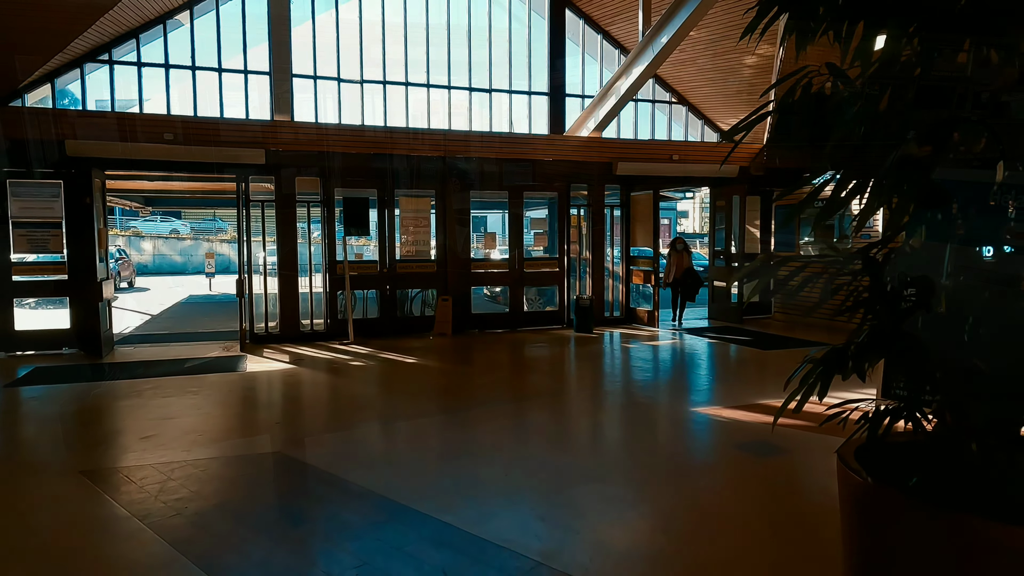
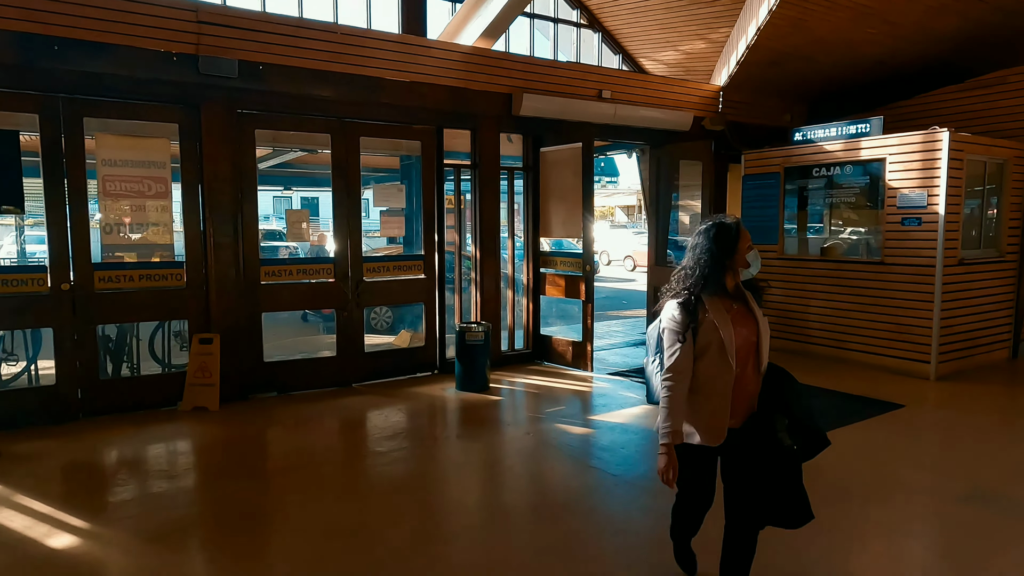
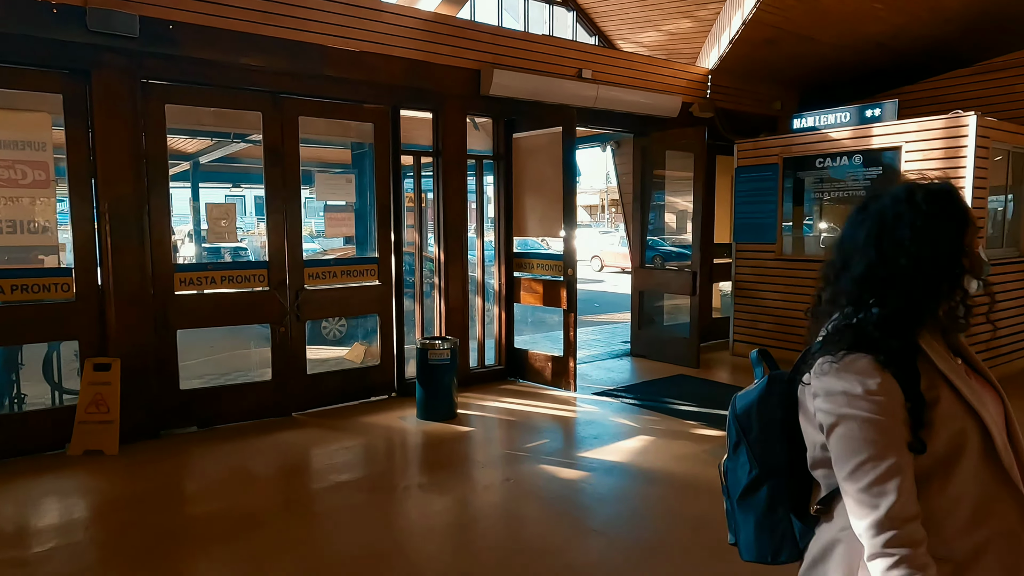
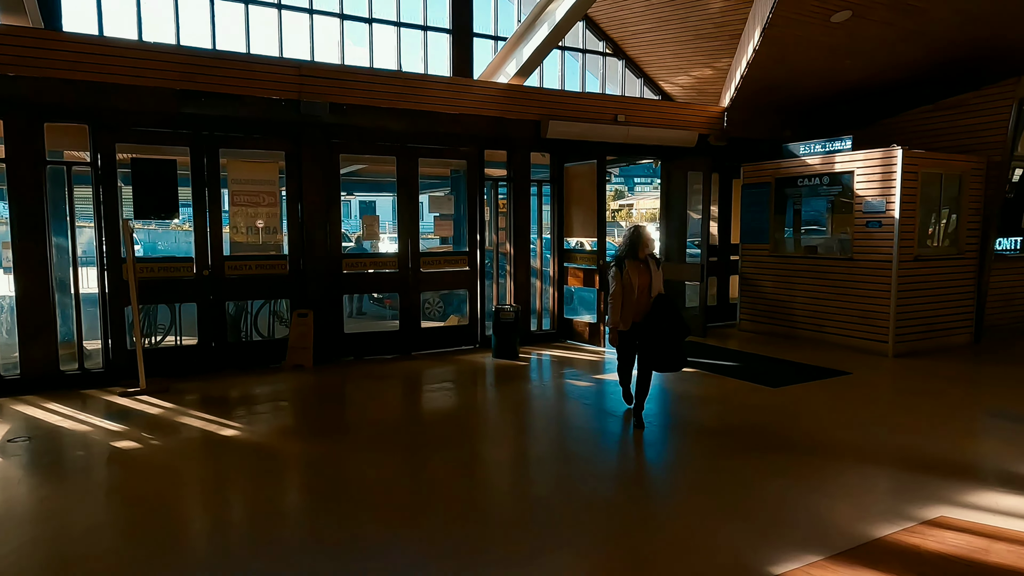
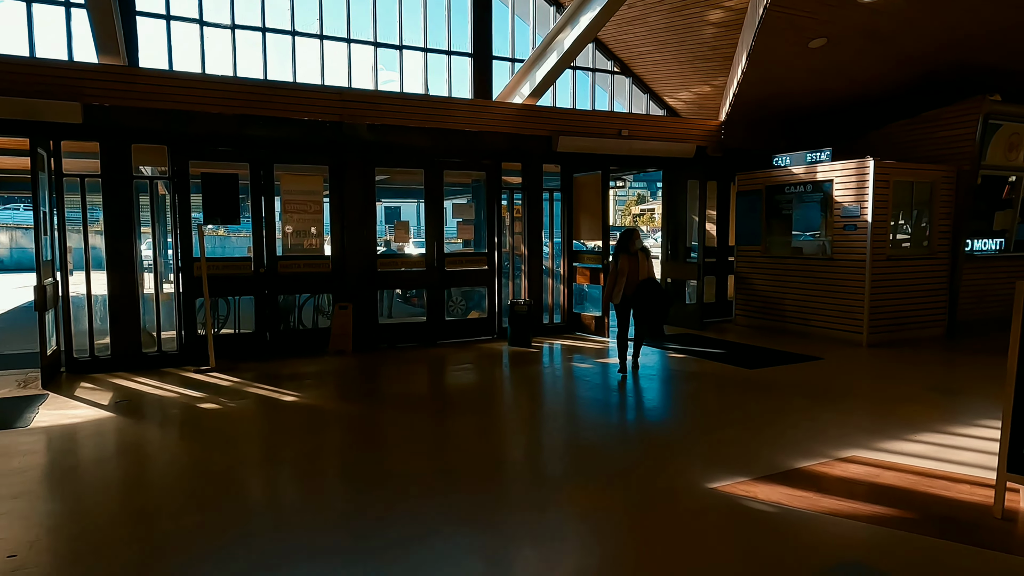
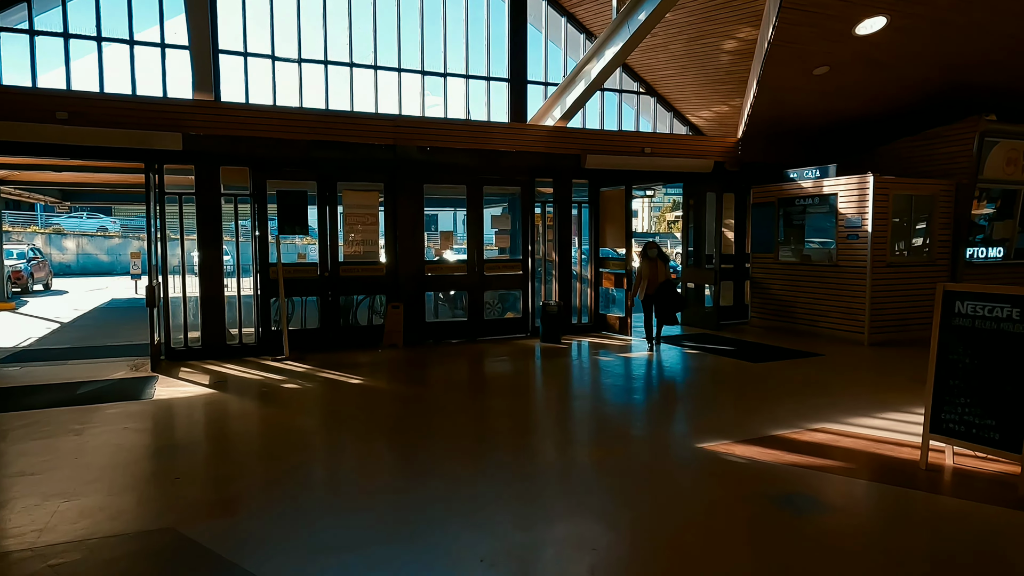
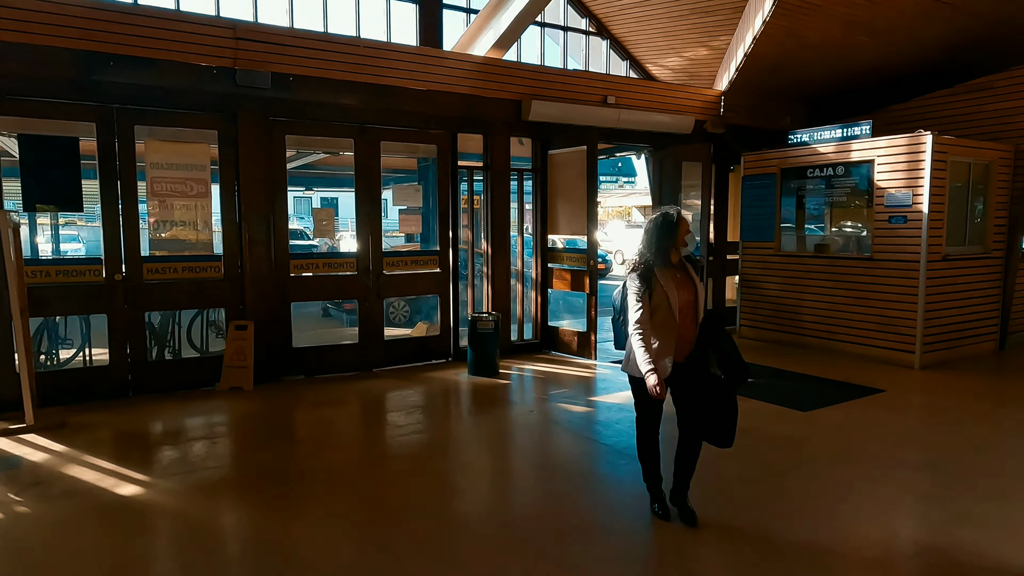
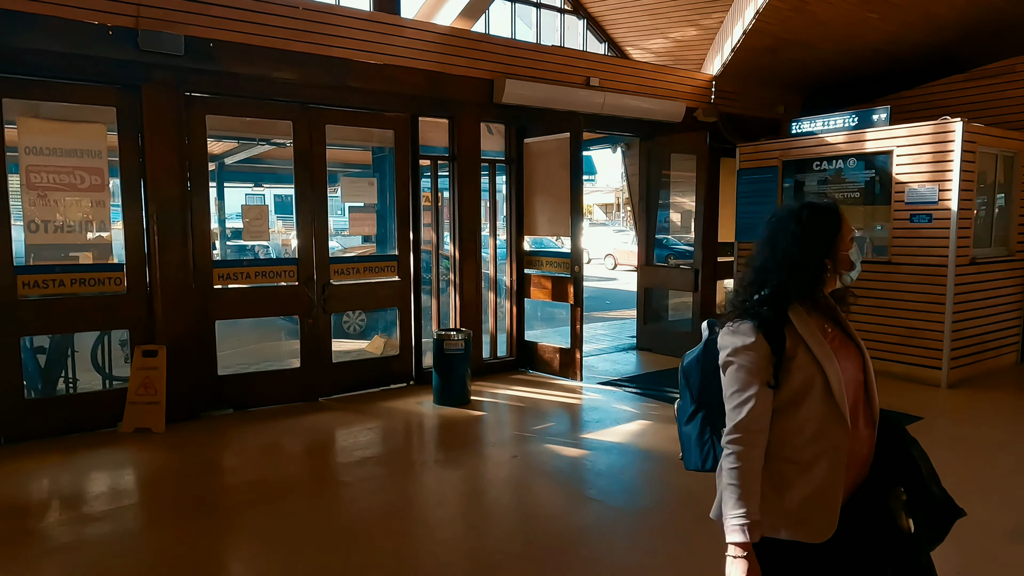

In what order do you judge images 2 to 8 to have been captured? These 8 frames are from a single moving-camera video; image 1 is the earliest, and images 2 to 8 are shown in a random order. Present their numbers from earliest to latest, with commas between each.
6, 5, 4, 7, 2, 8, 3
